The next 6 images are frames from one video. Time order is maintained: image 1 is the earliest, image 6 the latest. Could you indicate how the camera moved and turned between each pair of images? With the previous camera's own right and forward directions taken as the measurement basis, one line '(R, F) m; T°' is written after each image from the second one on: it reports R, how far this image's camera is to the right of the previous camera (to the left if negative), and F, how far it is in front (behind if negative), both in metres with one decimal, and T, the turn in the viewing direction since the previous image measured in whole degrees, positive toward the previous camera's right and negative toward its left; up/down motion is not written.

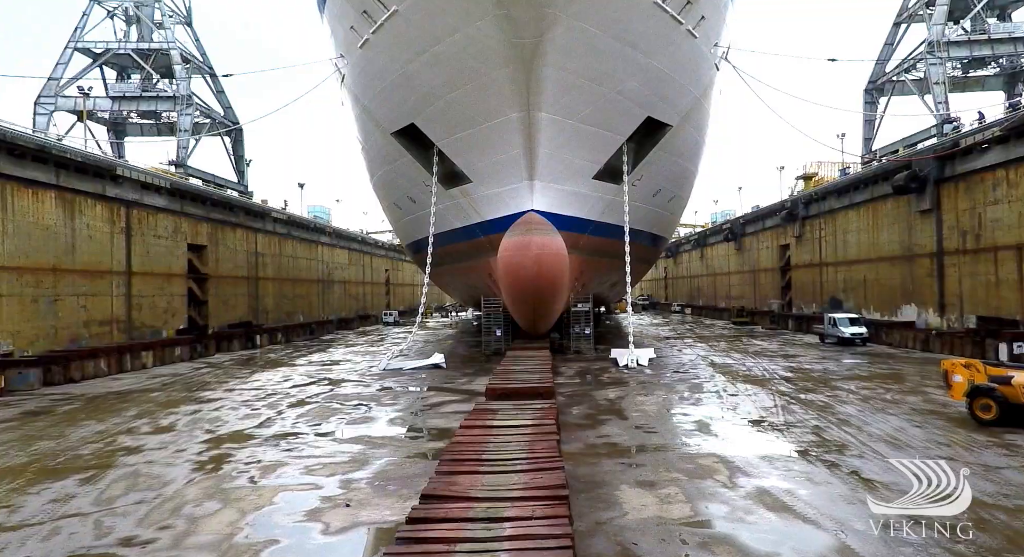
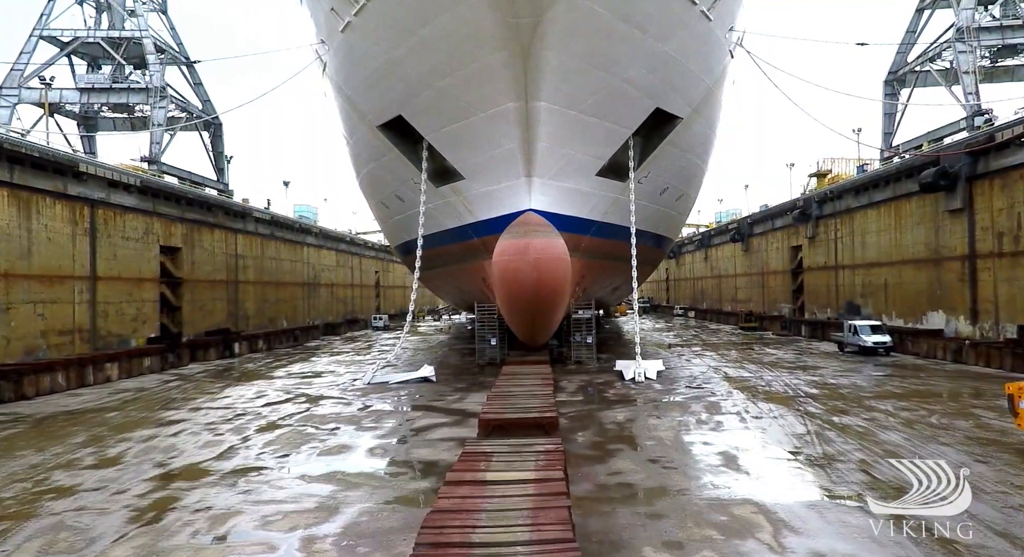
(0.0, +0.7) m; +1°
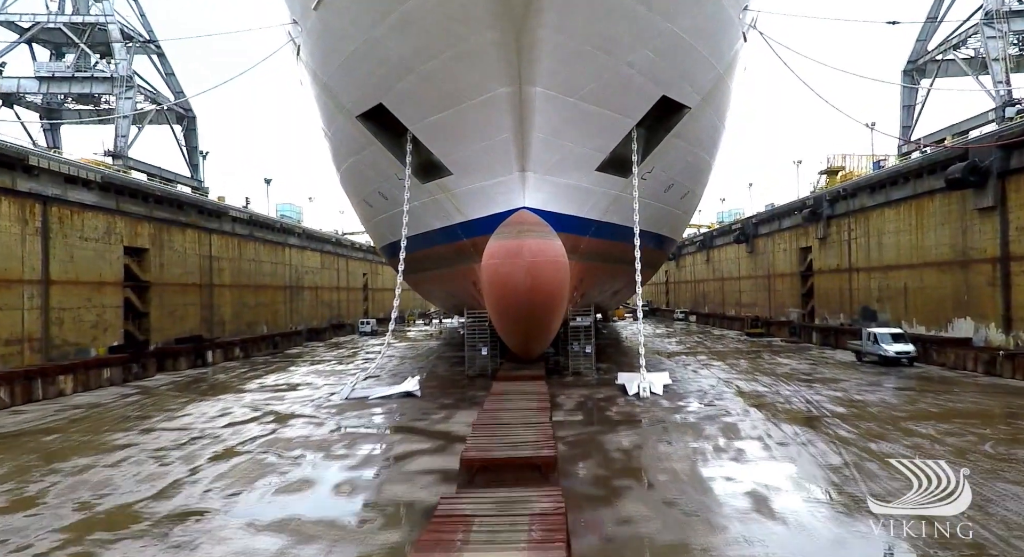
(0.0, +0.7) m; +1°
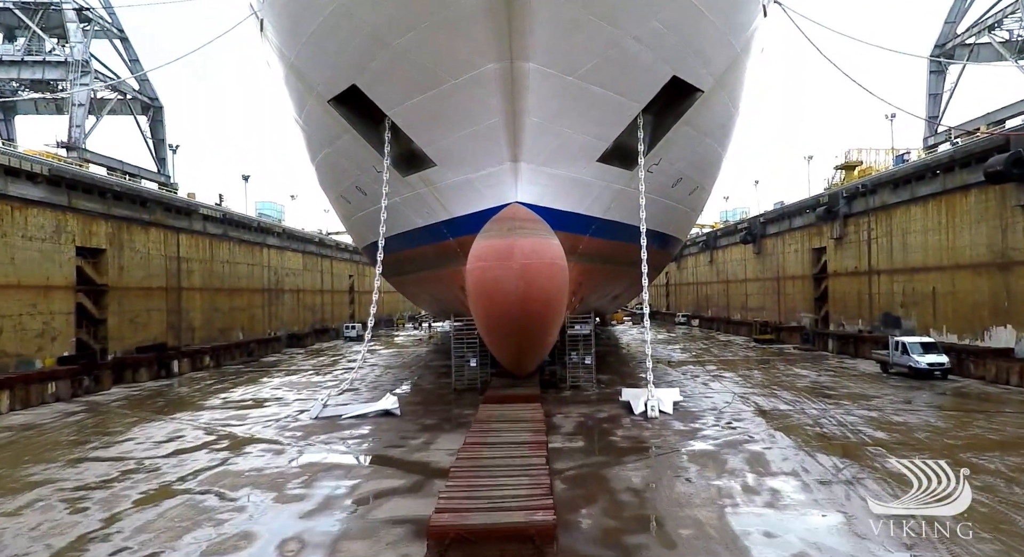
(0.0, +0.8) m; +1°
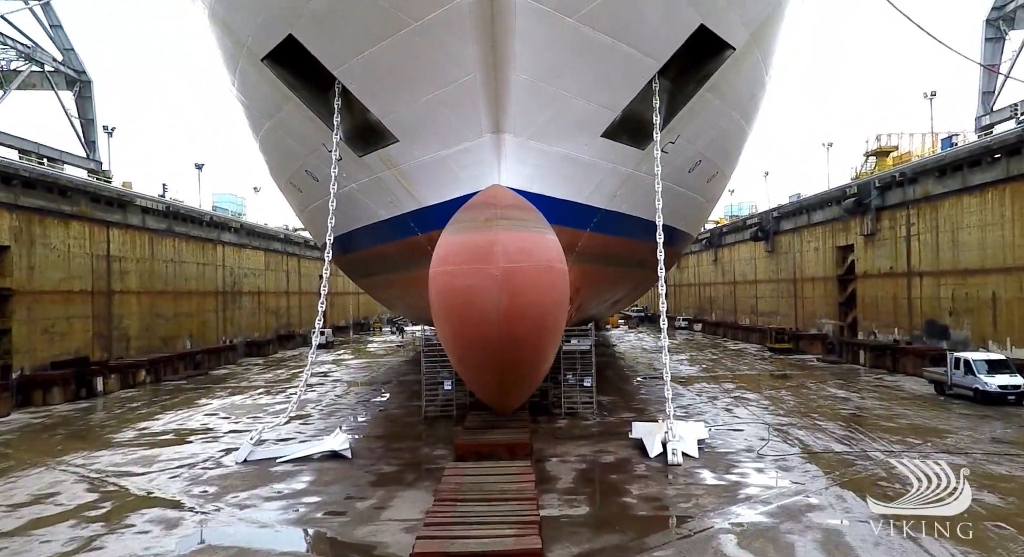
(+0.1, +1.4) m; +1°
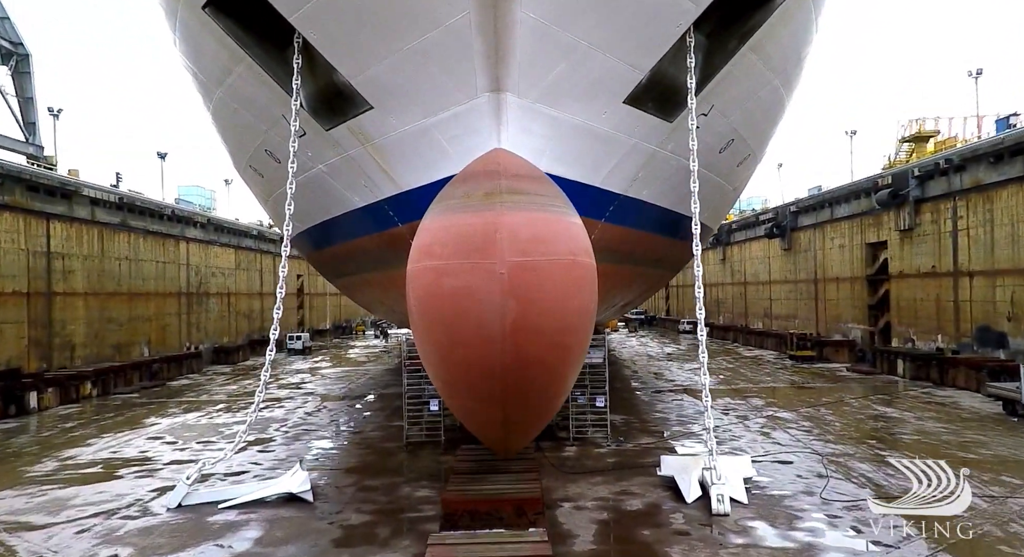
(-0.1, +1.0) m; +1°
